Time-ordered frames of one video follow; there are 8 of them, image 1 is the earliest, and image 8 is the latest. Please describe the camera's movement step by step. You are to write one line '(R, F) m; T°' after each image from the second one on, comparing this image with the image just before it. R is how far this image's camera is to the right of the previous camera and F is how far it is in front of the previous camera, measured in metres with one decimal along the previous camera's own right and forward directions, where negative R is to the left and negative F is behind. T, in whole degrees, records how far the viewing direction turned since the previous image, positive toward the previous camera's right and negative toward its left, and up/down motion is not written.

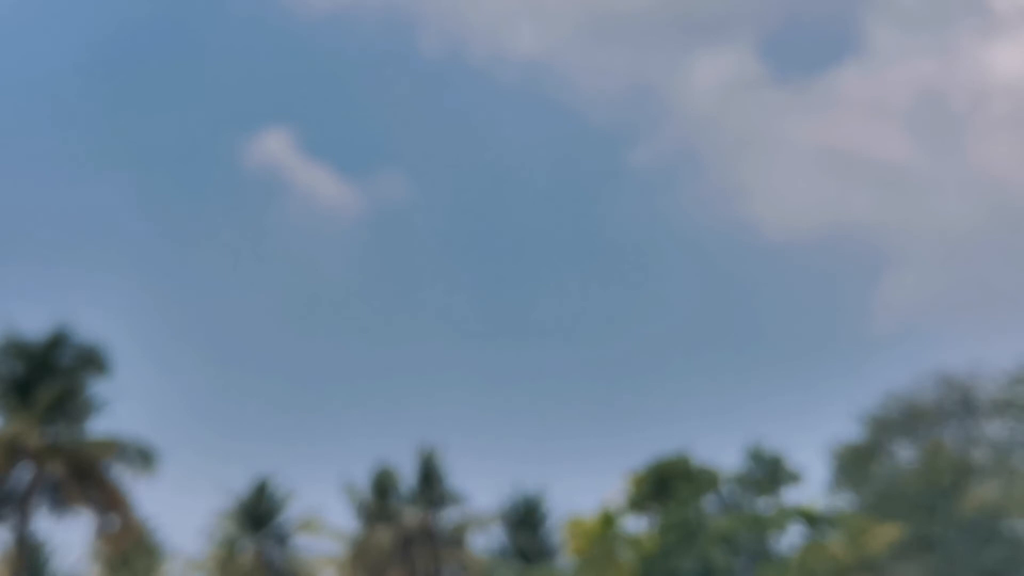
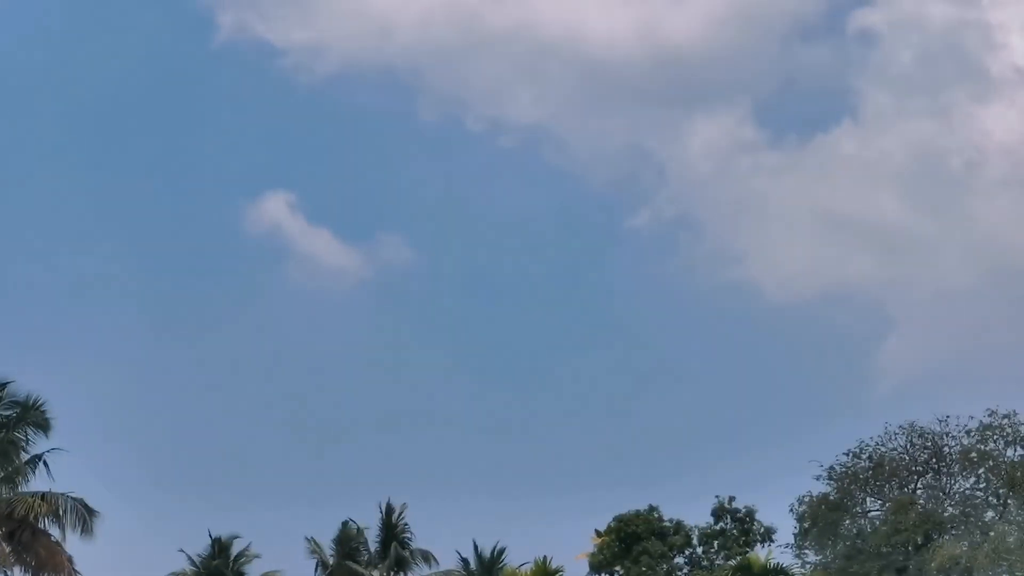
(+1.7, +1.1) m; -1°
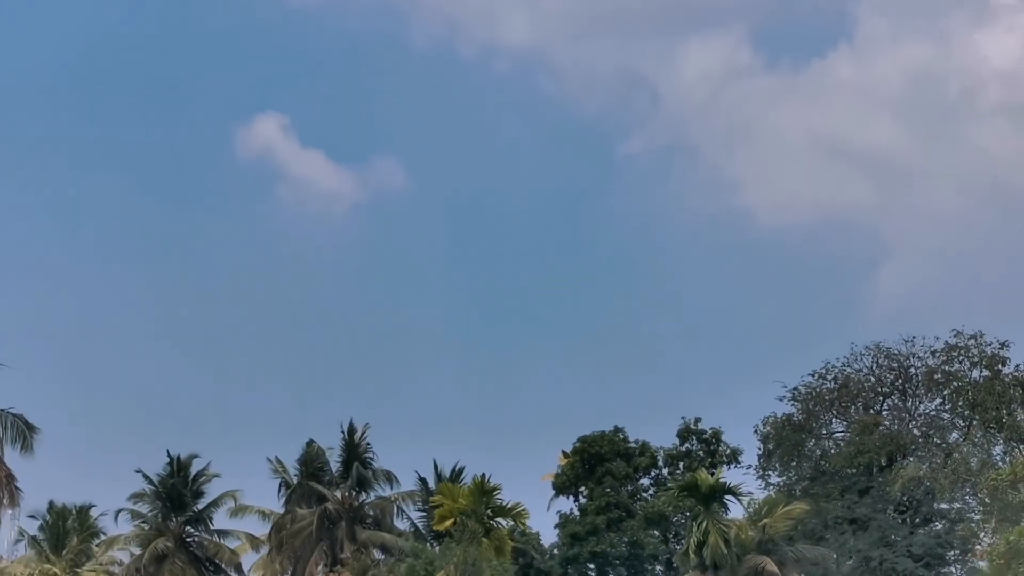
(+1.0, +0.9) m; 0°
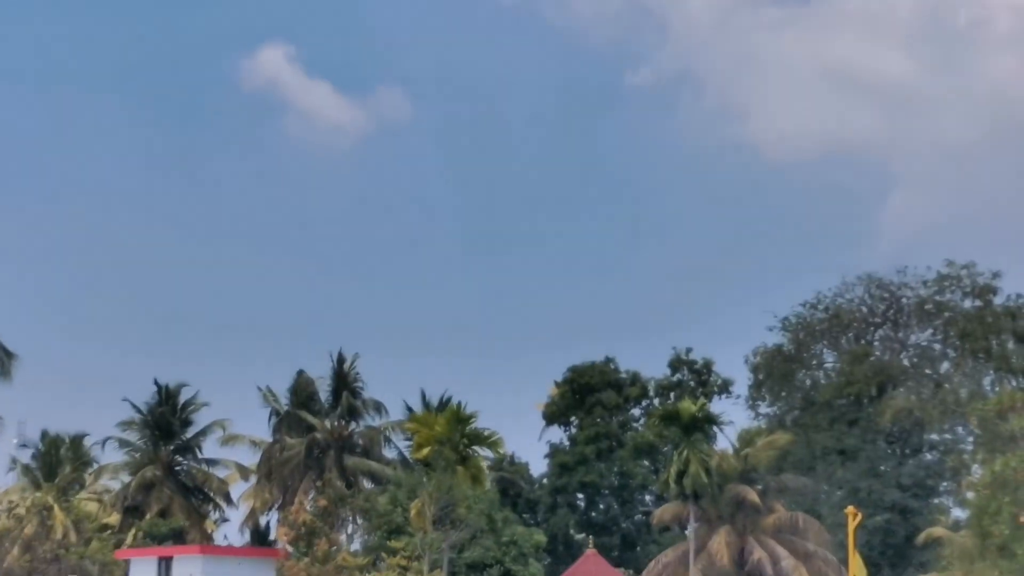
(+0.5, +0.4) m; 0°
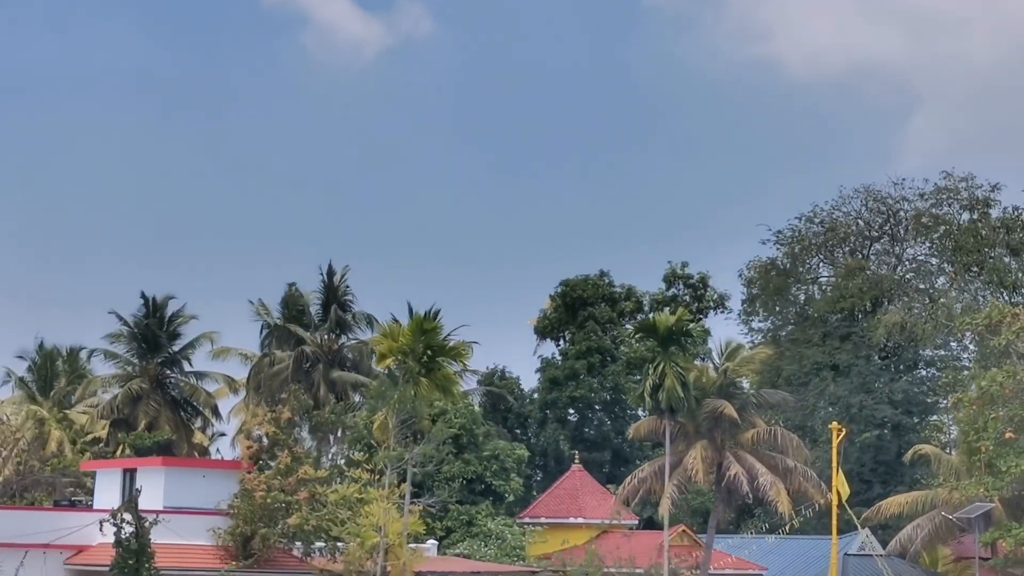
(+0.9, +0.8) m; -1°
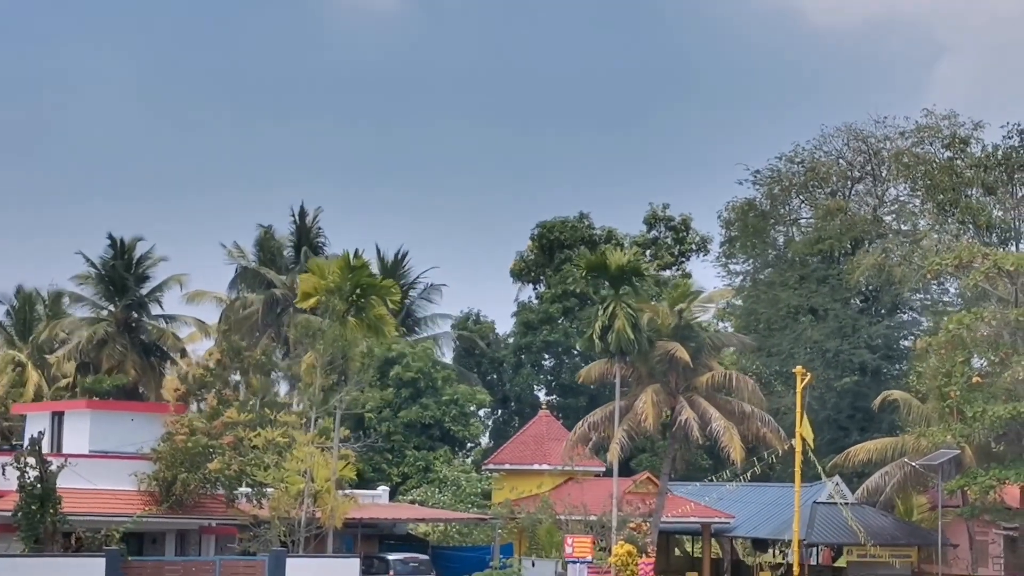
(+1.4, +1.2) m; -1°
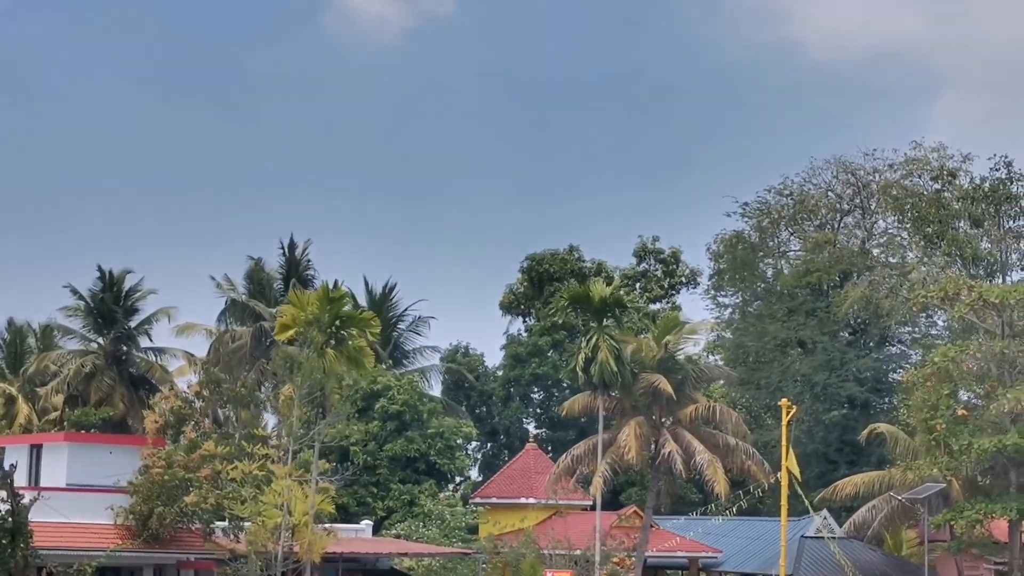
(+0.3, +0.1) m; 0°
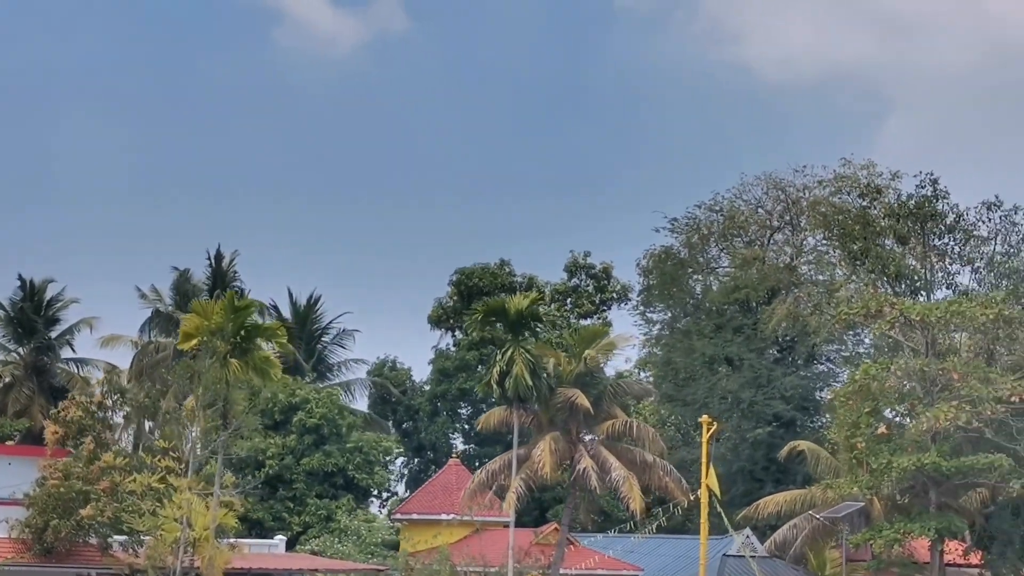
(+0.6, +0.5) m; +2°
